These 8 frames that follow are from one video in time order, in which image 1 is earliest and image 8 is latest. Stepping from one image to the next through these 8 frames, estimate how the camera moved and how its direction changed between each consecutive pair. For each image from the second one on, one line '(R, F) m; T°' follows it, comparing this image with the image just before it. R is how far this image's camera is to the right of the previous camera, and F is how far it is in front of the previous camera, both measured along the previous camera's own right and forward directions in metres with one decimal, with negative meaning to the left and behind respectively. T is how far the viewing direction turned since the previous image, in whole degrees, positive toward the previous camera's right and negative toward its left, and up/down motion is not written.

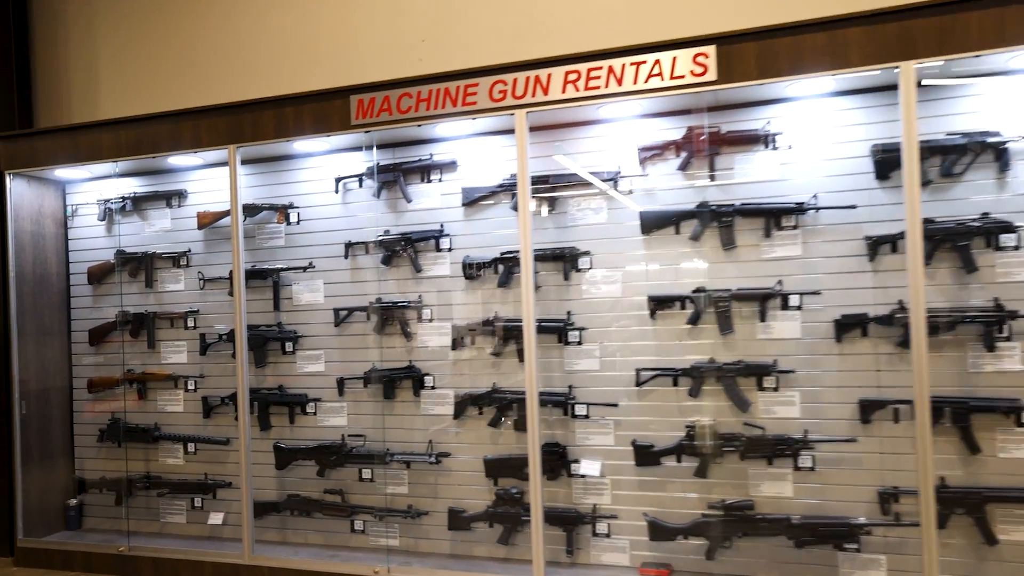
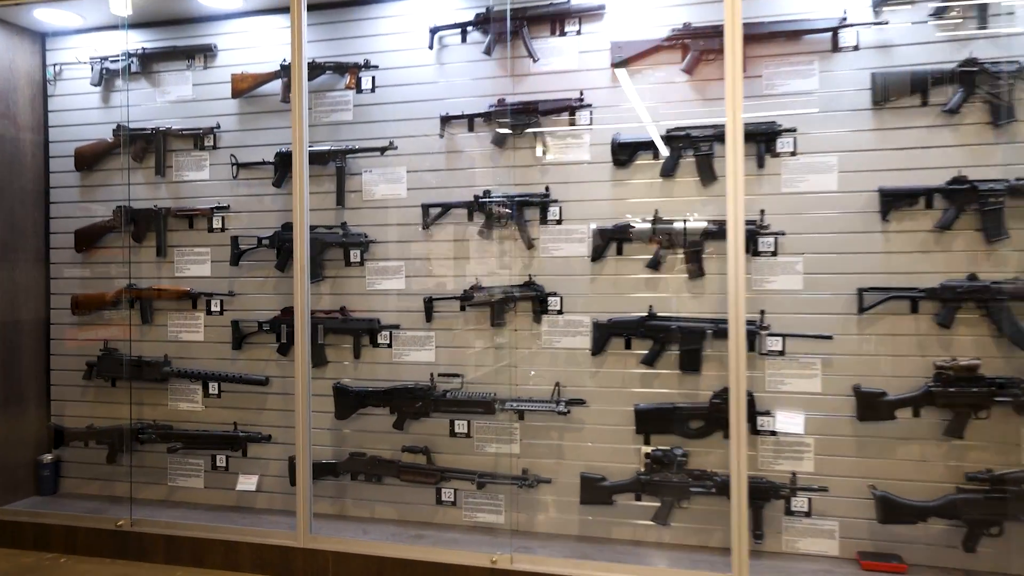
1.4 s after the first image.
(-0.9, +1.2) m; +3°
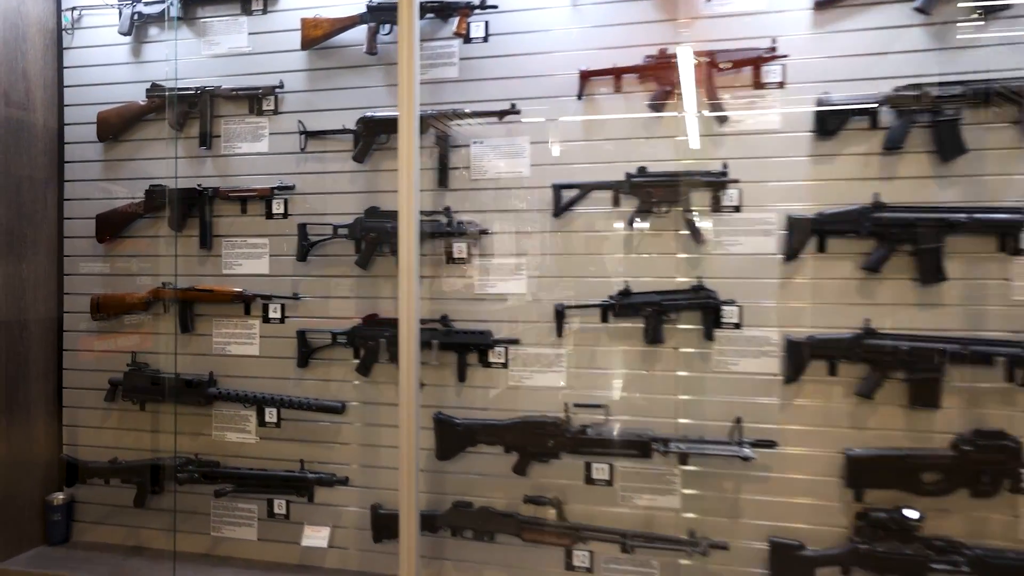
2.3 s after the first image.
(-0.6, +0.8) m; +1°
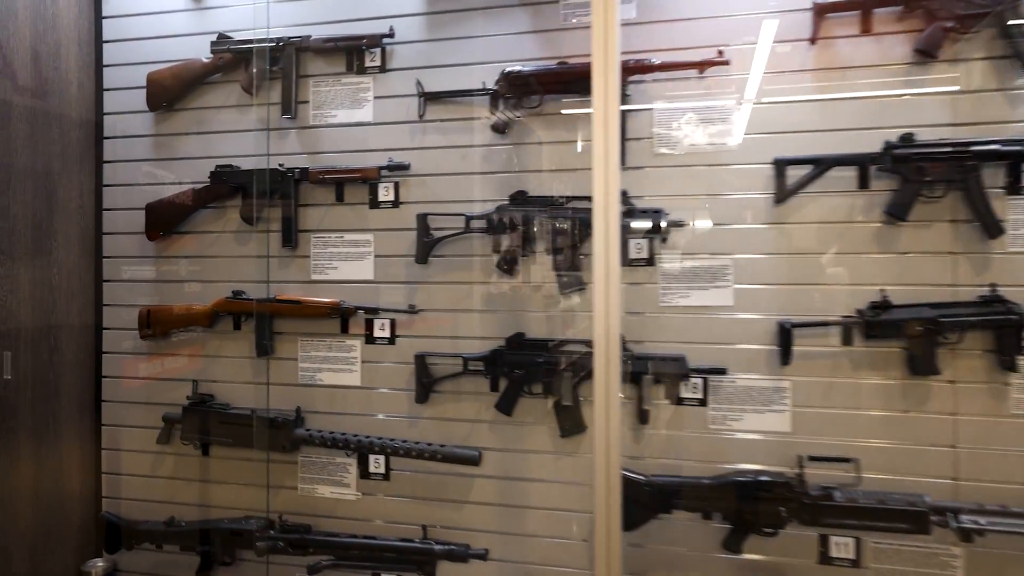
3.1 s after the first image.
(-0.6, +0.7) m; 0°
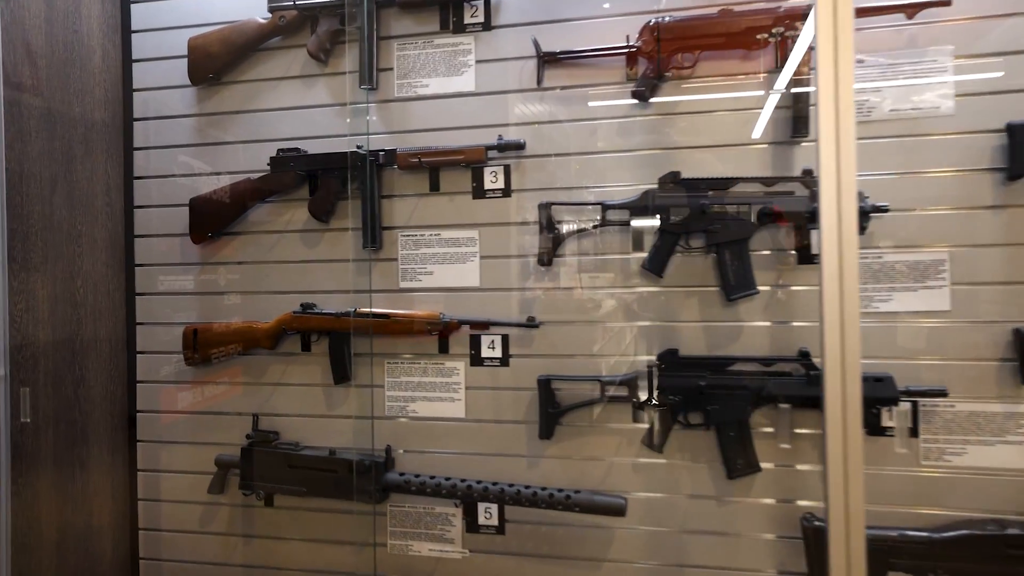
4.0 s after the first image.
(-0.4, +0.5) m; +1°
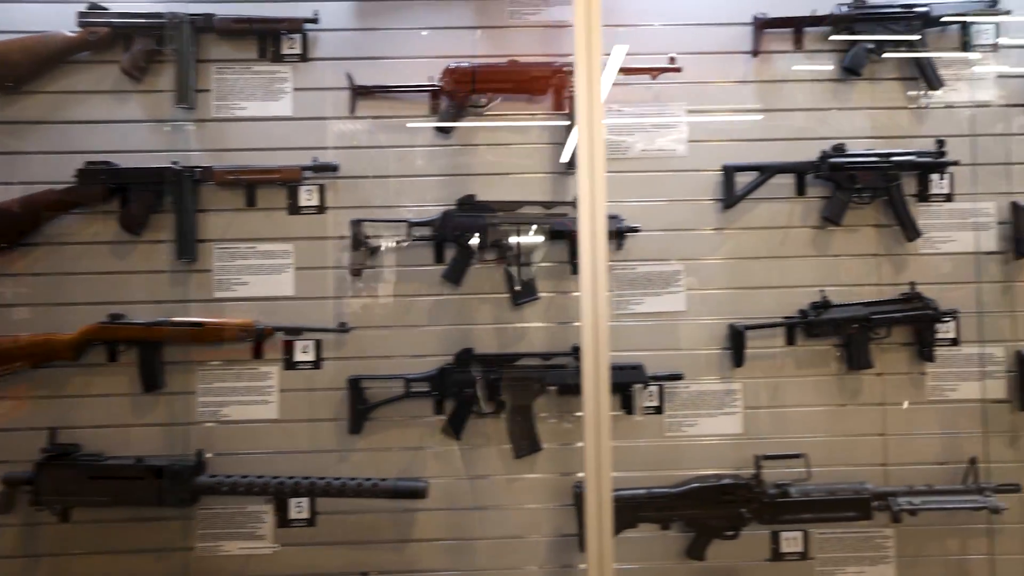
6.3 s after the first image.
(0.0, -0.2) m; +15°
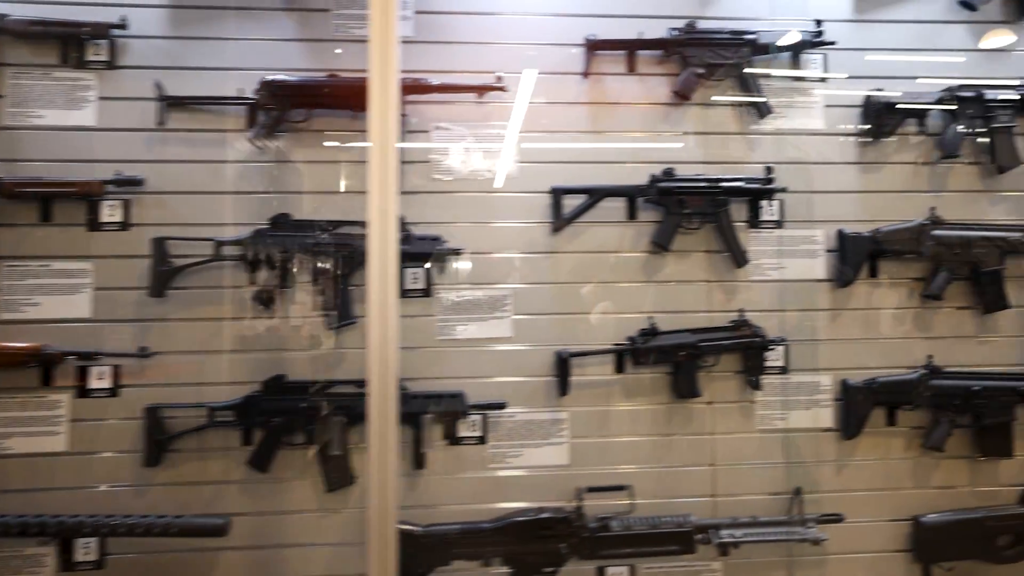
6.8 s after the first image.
(+0.4, +0.1) m; +4°
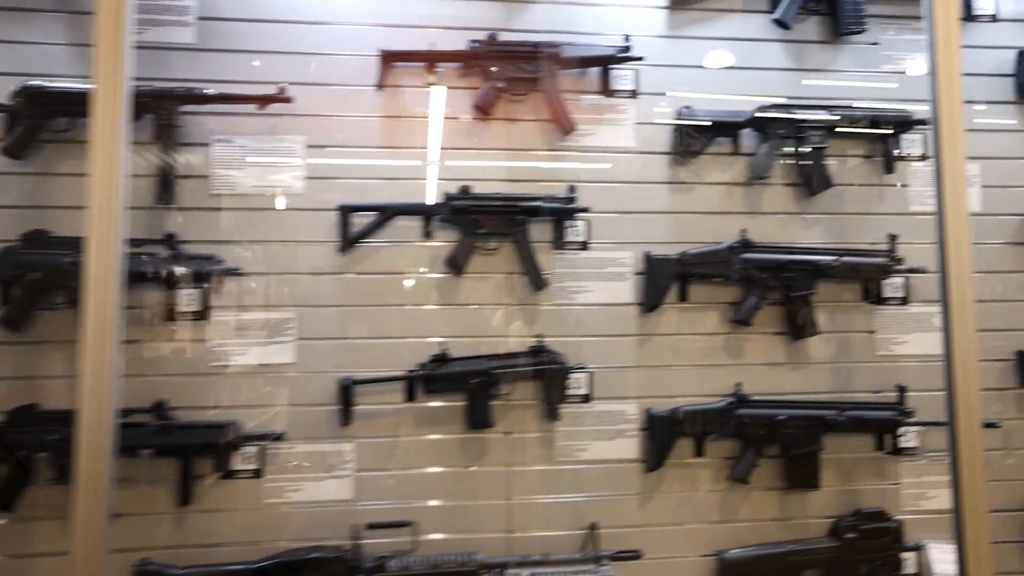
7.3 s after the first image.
(+0.5, +0.1) m; +2°
